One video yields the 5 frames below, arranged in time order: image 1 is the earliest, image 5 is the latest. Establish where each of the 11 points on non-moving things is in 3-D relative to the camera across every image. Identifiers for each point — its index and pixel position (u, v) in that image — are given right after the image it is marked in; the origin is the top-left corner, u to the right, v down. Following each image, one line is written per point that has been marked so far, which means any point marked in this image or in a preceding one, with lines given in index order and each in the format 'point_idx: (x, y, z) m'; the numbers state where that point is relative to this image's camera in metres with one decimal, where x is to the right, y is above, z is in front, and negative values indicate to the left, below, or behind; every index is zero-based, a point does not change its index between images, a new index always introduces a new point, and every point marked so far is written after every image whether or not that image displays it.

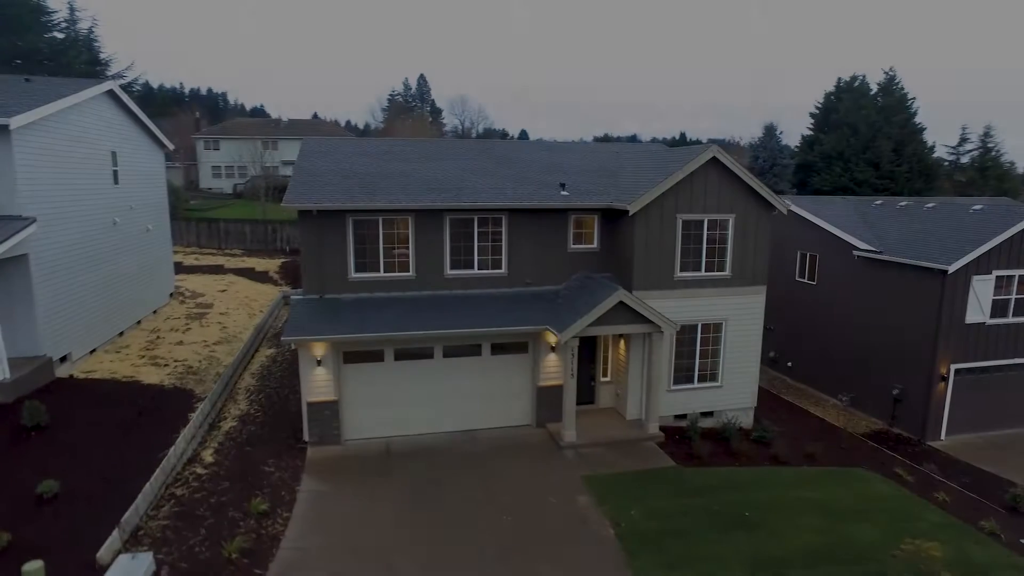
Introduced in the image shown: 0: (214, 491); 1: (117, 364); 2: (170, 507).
0: (-4.9, -3.3, +10.2) m
1: (-9.1, -1.7, +14.1) m
2: (-5.2, -3.3, +9.6) m
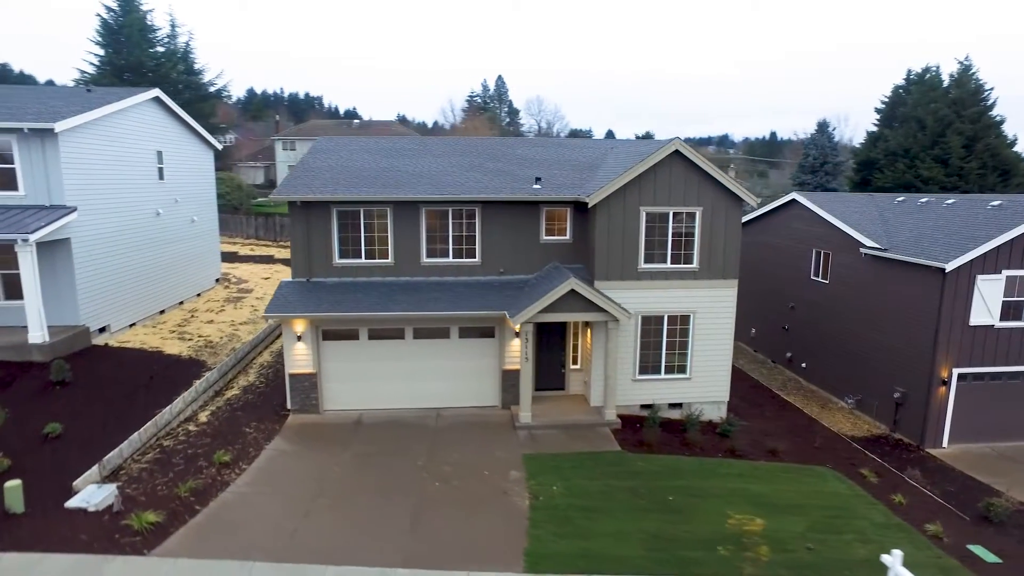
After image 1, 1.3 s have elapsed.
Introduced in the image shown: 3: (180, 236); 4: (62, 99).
0: (-6.0, -2.9, +11.8) m
1: (-9.5, -1.2, +16.2) m
2: (-6.4, -2.9, +11.2) m
3: (-10.4, +1.6, +19.3) m
4: (-11.6, +4.9, +16.0) m
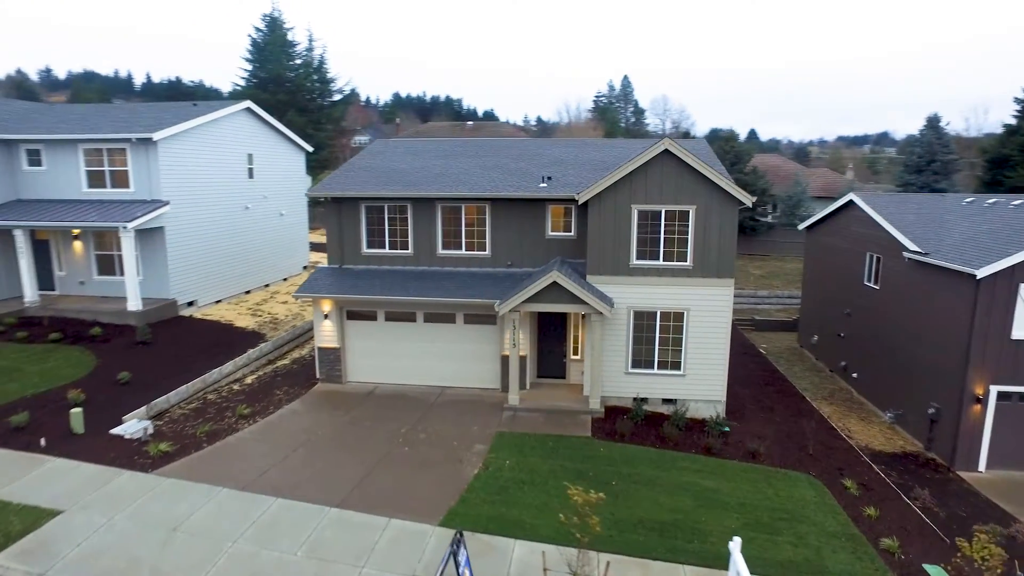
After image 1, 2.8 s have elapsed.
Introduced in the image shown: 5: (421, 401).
0: (-6.4, -2.5, +14.1) m
1: (-8.8, -0.7, +19.2) m
2: (-6.9, -2.5, +13.6) m
3: (-8.9, +2.2, +22.4) m
4: (-10.7, +5.5, +19.4) m
5: (-2.1, -2.7, +14.7) m
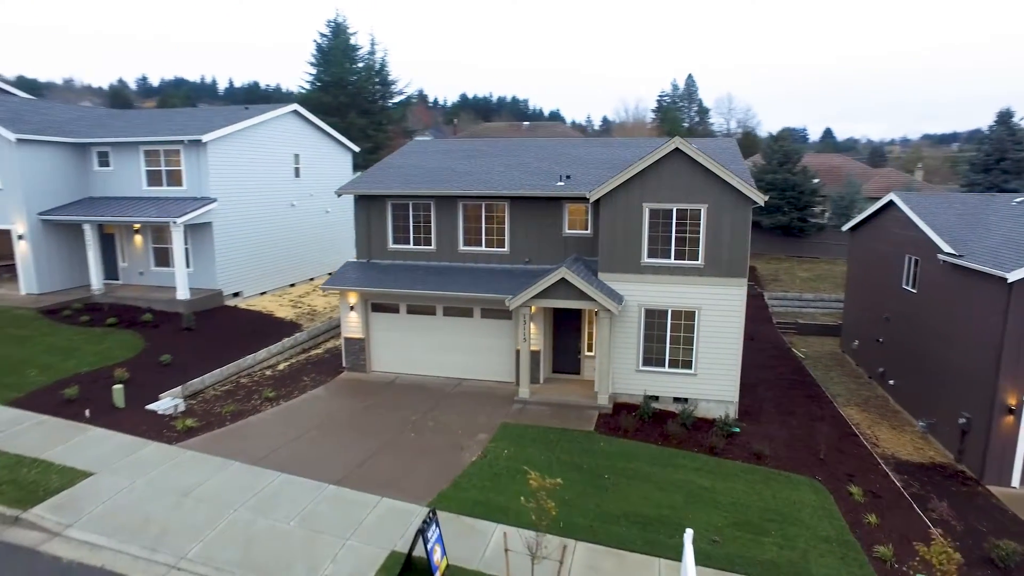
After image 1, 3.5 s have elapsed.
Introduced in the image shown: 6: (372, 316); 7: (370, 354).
0: (-6.1, -2.3, +15.1) m
1: (-8.0, -0.4, +20.4) m
2: (-6.7, -2.3, +14.7) m
3: (-7.6, +2.5, +23.6) m
4: (-9.7, +5.8, +20.8) m
5: (-1.8, -2.5, +15.2) m
6: (-3.7, -0.7, +16.3) m
7: (-3.8, -1.7, +16.4) m
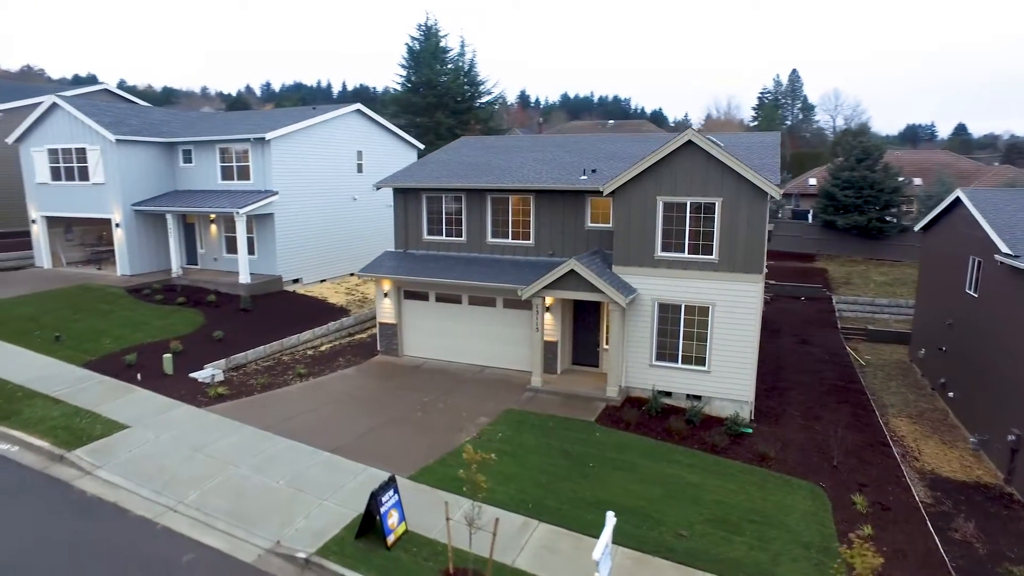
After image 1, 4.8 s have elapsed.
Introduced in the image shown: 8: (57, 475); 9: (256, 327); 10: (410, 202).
0: (-5.6, -1.9, +16.4) m
1: (-6.5, 0.0, +22.0) m
2: (-6.3, -1.9, +16.1) m
3: (-5.6, +2.9, +25.0) m
4: (-8.0, +6.3, +22.6) m
5: (-1.4, -2.3, +15.8) m
6: (-3.0, -0.4, +17.2) m
7: (-3.1, -1.4, +17.3) m
8: (-7.4, -3.1, +10.1) m
9: (-7.3, -1.1, +17.5) m
10: (-2.9, +2.4, +17.5) m
